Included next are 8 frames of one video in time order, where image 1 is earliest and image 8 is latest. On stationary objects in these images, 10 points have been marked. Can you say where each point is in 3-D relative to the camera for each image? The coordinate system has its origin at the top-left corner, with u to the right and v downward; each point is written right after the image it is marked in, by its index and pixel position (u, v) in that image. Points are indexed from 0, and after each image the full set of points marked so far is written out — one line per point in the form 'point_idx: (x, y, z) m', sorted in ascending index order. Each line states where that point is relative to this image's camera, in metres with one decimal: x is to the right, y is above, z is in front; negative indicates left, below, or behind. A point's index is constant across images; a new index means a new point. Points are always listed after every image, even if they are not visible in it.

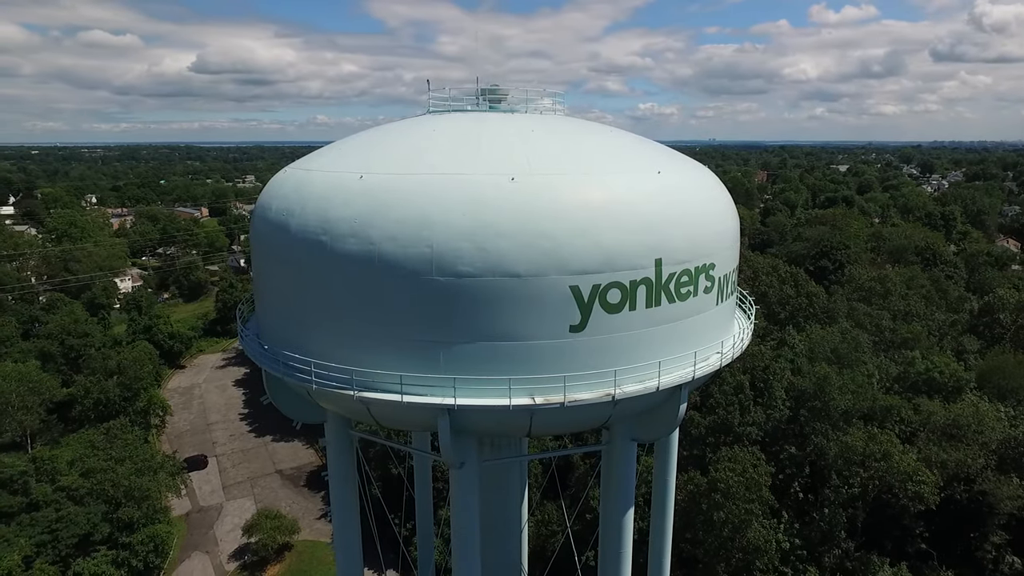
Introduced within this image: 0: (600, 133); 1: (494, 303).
0: (+1.5, +2.7, +10.8) m
1: (-0.3, -0.2, +8.7) m
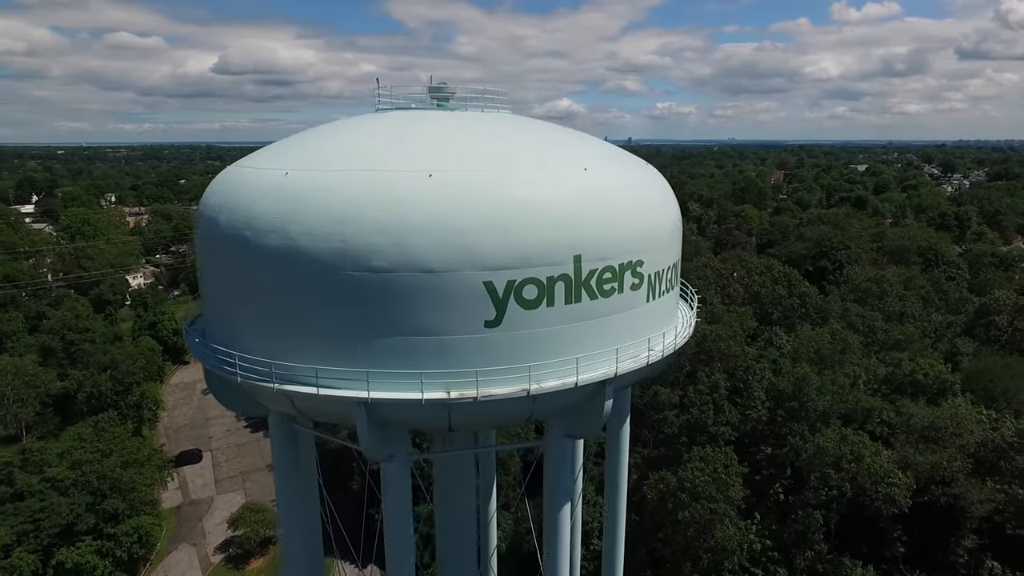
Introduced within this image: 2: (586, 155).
0: (+0.4, +2.7, +10.9) m
1: (-1.5, -0.1, +8.8) m
2: (+1.2, +2.3, +10.6) m
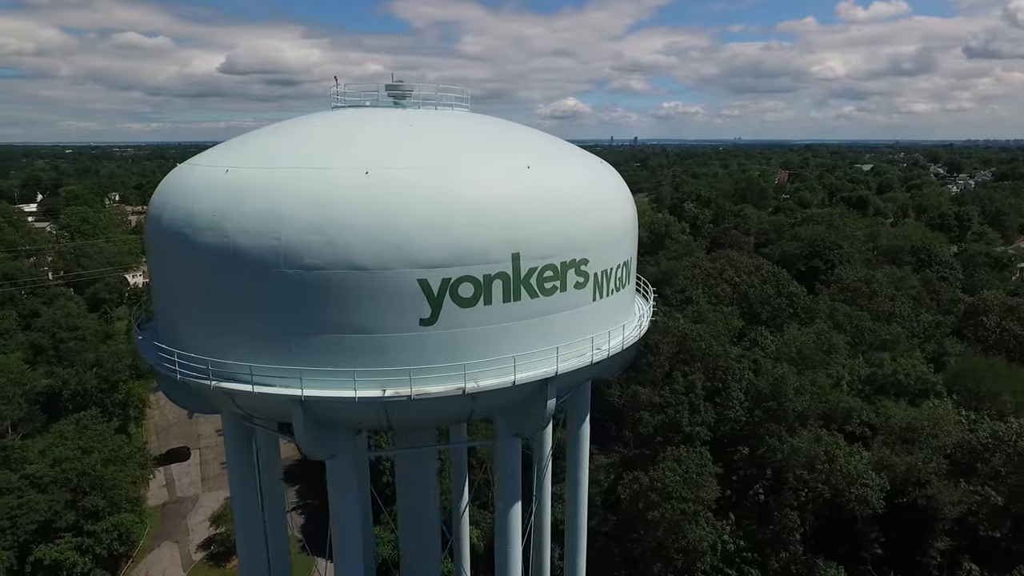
0: (-0.5, +2.8, +10.9) m
1: (-2.4, -0.1, +8.8) m
2: (+0.3, +2.3, +10.6) m
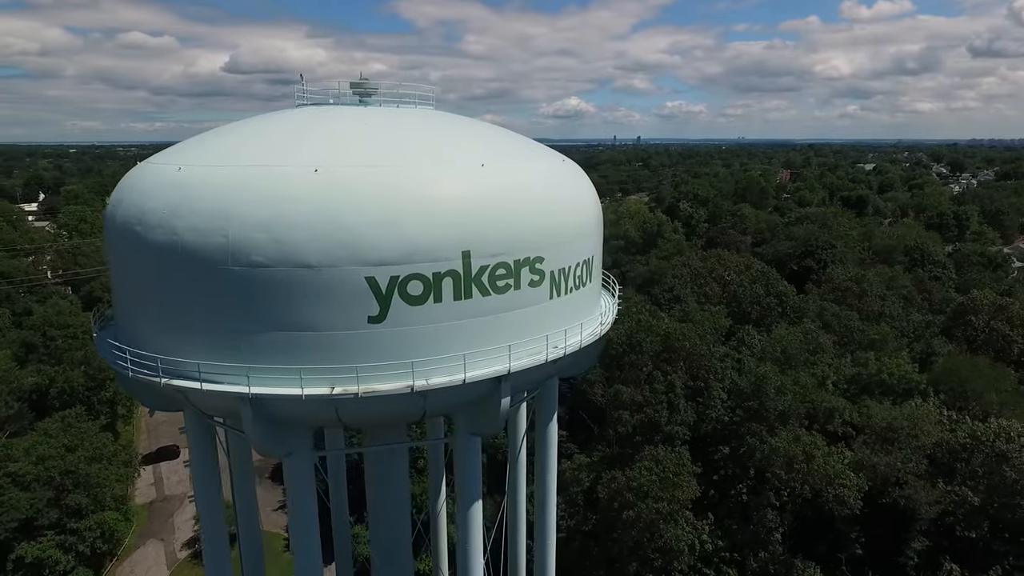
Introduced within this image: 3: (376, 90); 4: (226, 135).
0: (-1.2, +2.8, +10.8) m
1: (-3.1, -0.1, +8.8) m
2: (-0.4, +2.3, +10.5) m
3: (-2.7, +3.9, +12.6) m
4: (-4.7, +2.5, +10.2) m
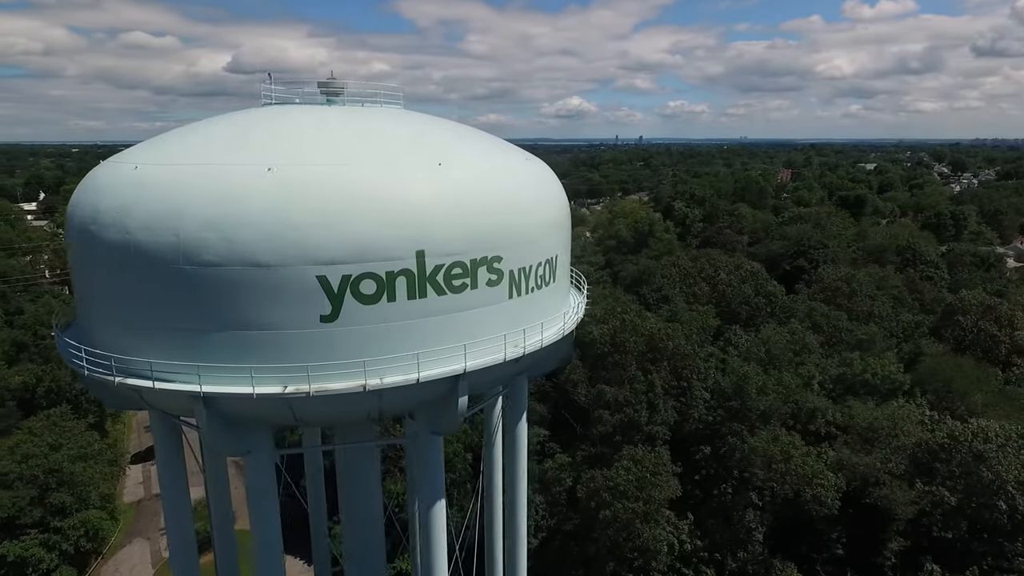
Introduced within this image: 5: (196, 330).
0: (-1.9, +2.8, +10.8) m
1: (-3.8, 0.0, +8.8) m
2: (-1.1, +2.3, +10.5) m
3: (-3.4, +4.0, +12.6) m
4: (-5.3, +2.5, +10.2) m
5: (-4.5, -0.6, +9.0) m
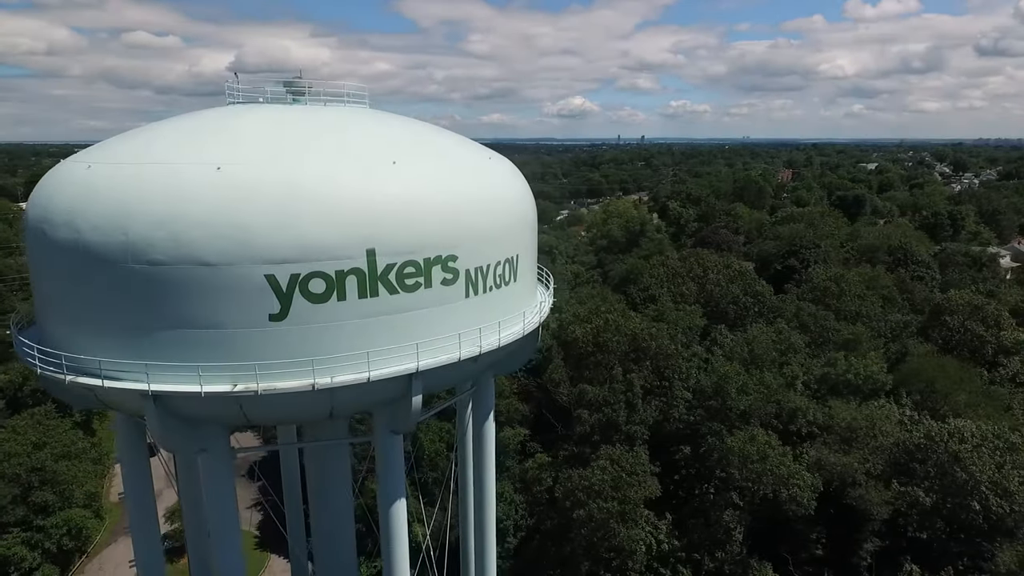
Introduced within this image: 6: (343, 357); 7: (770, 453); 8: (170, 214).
0: (-2.6, +2.8, +10.8) m
1: (-4.5, 0.0, +8.8) m
2: (-1.8, +2.3, +10.5) m
3: (-4.1, +4.0, +12.6) m
4: (-6.0, +2.5, +10.3) m
5: (-5.2, -0.6, +9.0) m
6: (-2.5, -1.0, +9.4) m
7: (+7.7, -4.9, +18.6) m
8: (-4.7, +1.0, +8.7) m
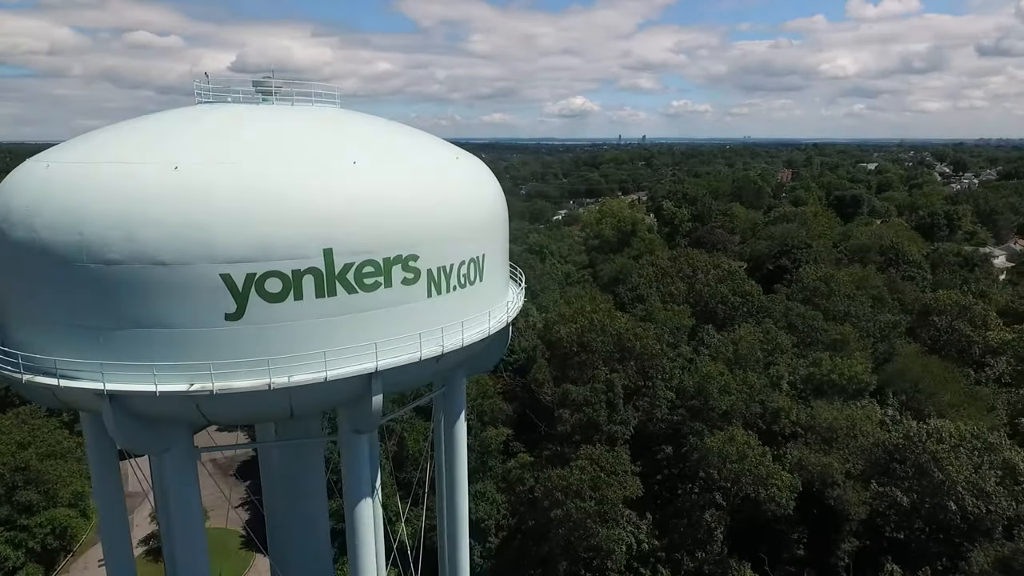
0: (-3.2, +2.8, +10.8) m
1: (-5.2, 0.0, +8.8) m
2: (-2.4, +2.3, +10.5) m
3: (-4.7, +4.0, +12.6) m
4: (-6.7, +2.5, +10.3) m
5: (-5.8, -0.6, +9.0) m
6: (-3.1, -1.0, +9.4) m
7: (+7.0, -4.9, +18.6) m
8: (-5.3, +1.0, +8.7) m
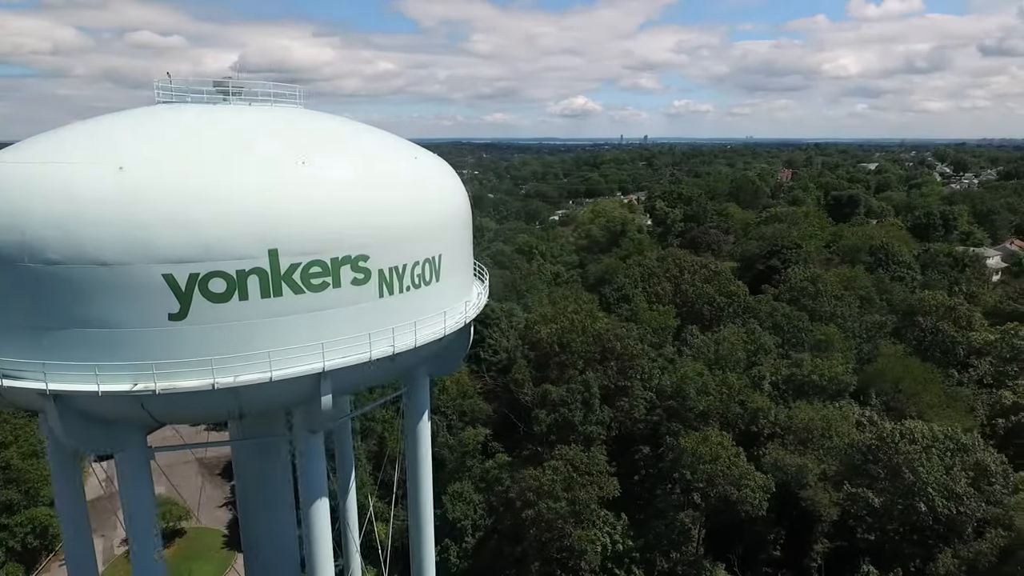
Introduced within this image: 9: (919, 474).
0: (-4.0, +2.8, +10.8) m
1: (-6.0, 0.0, +8.8) m
2: (-3.2, +2.3, +10.5) m
3: (-5.5, +4.0, +12.6) m
4: (-7.4, +2.5, +10.3) m
5: (-6.6, -0.6, +9.0) m
6: (-3.9, -1.0, +9.4) m
7: (+6.3, -4.9, +18.6) m
8: (-6.1, +1.0, +8.7) m
9: (+10.5, -4.8, +16.3) m
